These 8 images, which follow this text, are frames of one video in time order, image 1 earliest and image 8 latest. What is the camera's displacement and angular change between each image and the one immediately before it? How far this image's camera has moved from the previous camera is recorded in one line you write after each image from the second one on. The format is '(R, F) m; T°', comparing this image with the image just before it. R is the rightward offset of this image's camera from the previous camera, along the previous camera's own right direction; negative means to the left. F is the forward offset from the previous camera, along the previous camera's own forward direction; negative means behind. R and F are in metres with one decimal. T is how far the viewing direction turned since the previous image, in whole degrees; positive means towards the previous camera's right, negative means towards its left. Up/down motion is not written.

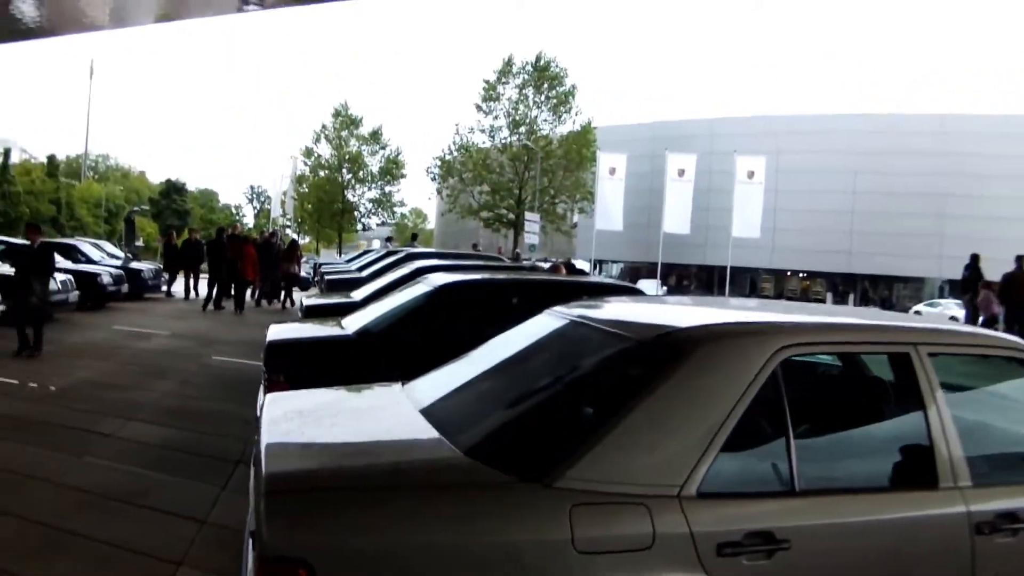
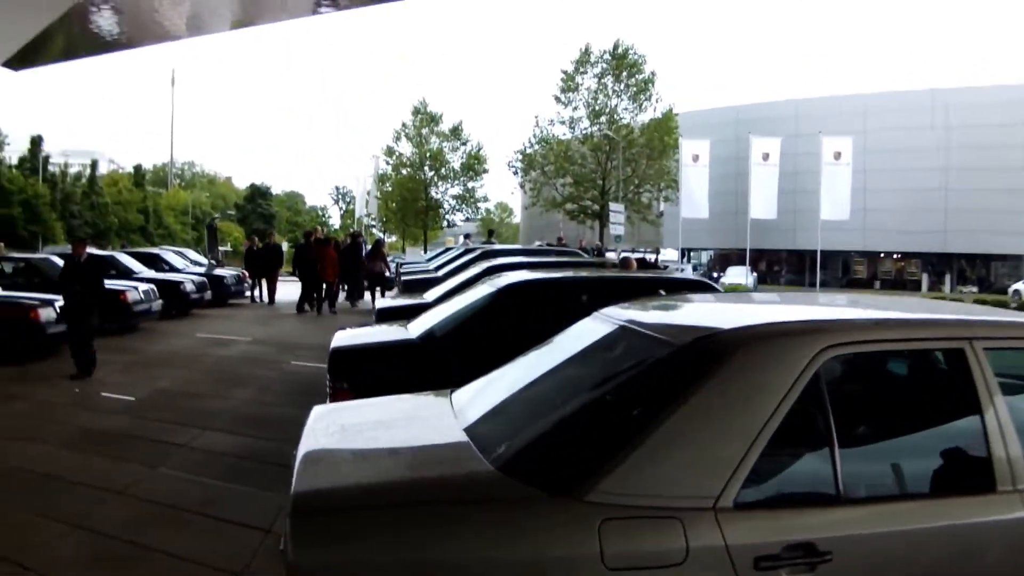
(+0.2, +0.2) m; -5°
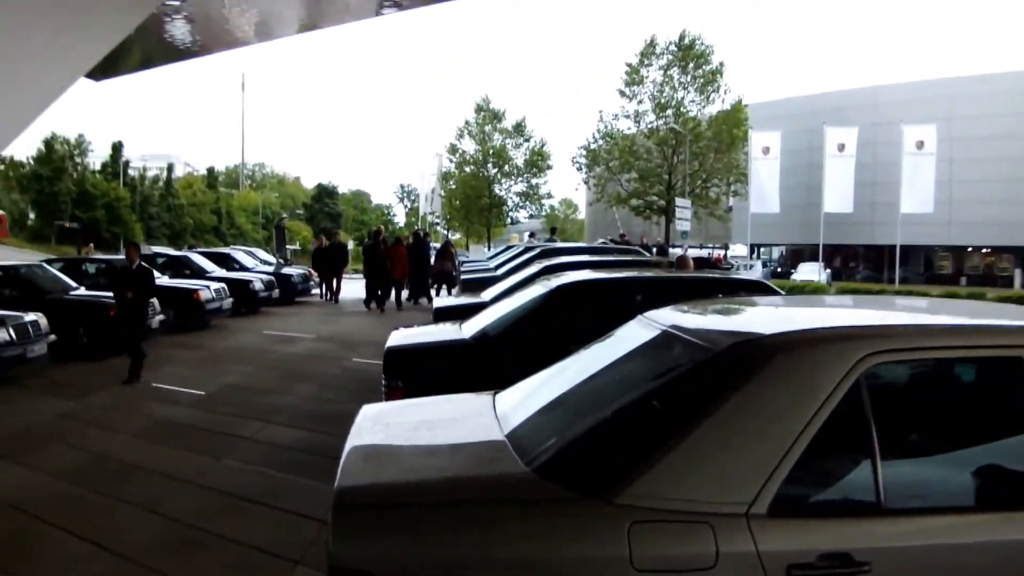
(+0.1, 0.0) m; -4°
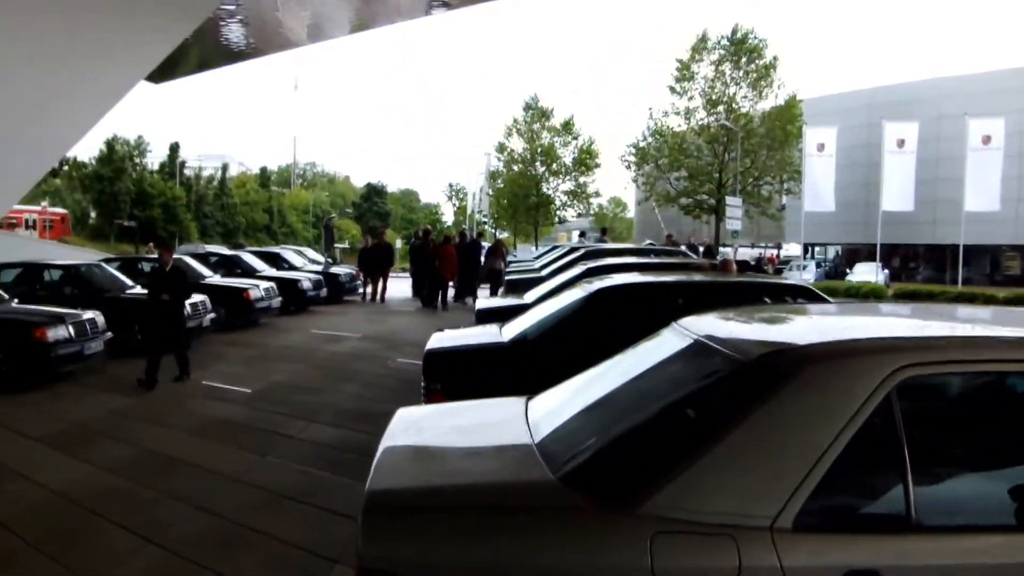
(+0.1, 0.0) m; -3°
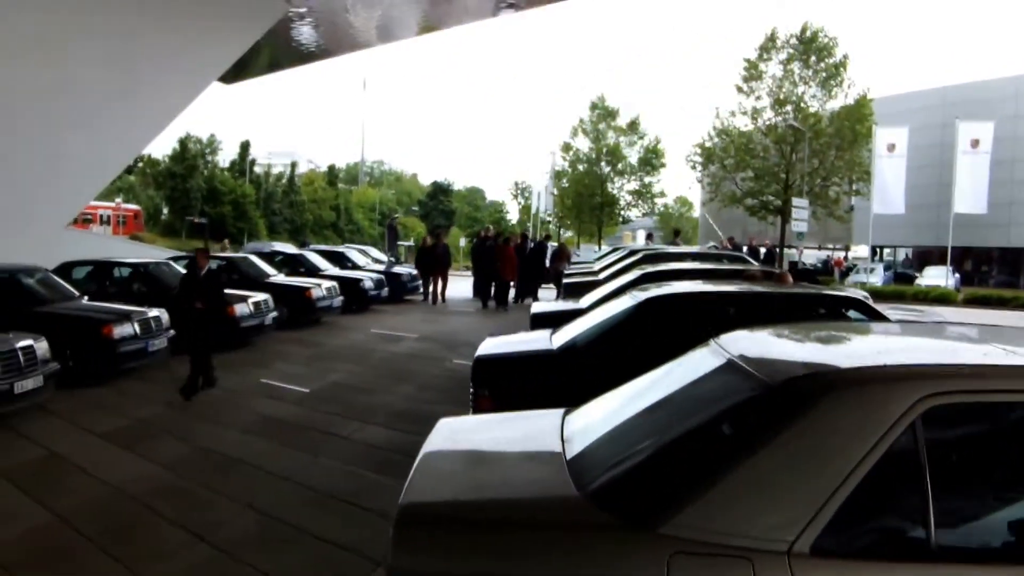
(+0.2, 0.0) m; -4°
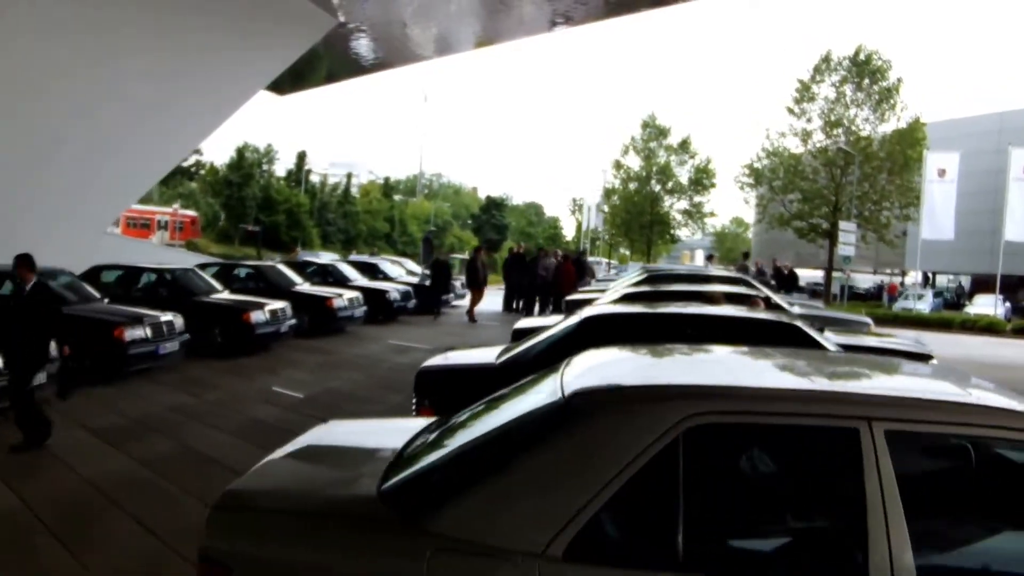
(+1.0, 0.0) m; -6°
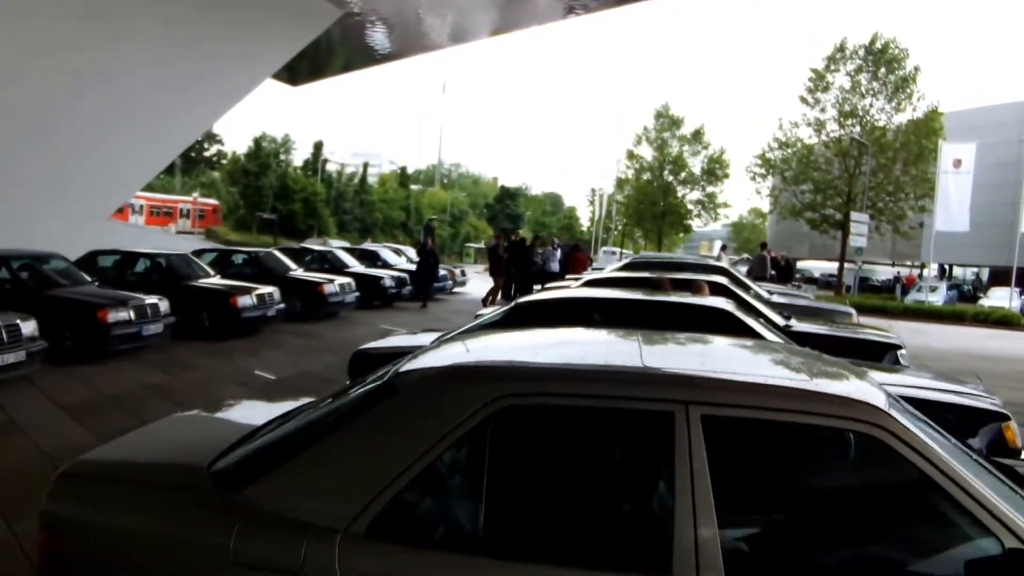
(+0.7, 0.0) m; -3°
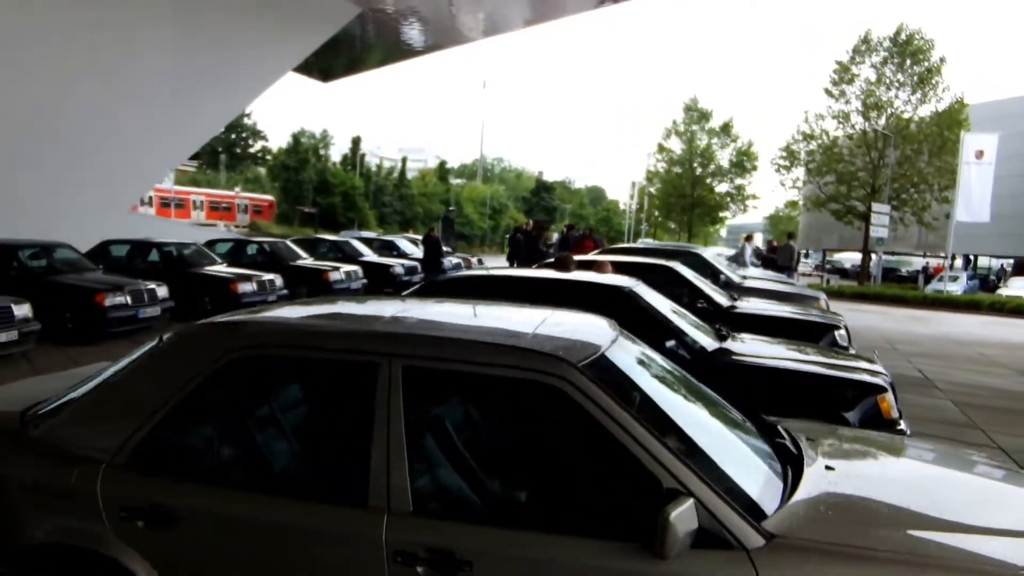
(+1.3, -0.4) m; -6°
